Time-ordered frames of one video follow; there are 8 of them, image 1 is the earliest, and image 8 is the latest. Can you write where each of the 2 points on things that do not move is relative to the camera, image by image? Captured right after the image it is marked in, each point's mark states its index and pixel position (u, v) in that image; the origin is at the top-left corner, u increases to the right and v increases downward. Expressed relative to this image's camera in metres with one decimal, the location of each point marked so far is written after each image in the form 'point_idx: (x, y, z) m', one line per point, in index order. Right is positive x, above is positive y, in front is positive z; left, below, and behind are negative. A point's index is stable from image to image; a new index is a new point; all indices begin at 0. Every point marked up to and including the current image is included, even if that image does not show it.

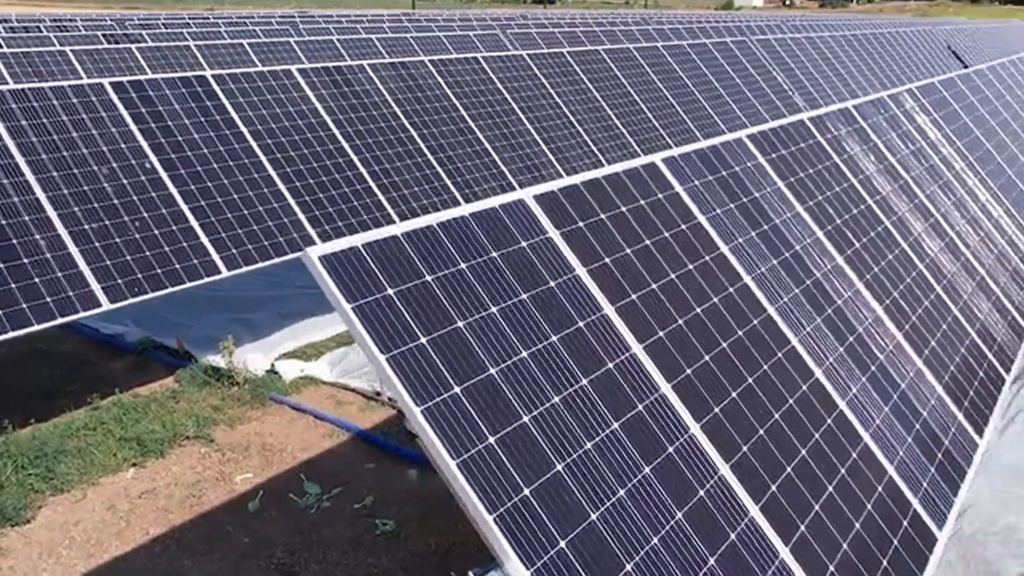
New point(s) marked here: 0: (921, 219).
0: (+3.7, +0.6, +9.0) m
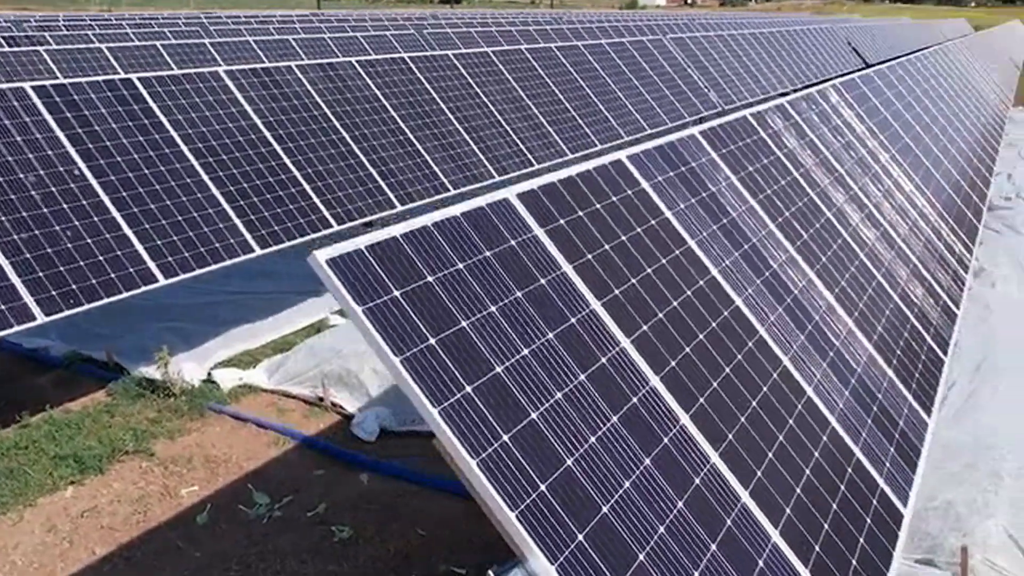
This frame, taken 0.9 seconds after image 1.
0: (+3.2, +0.7, +9.3) m
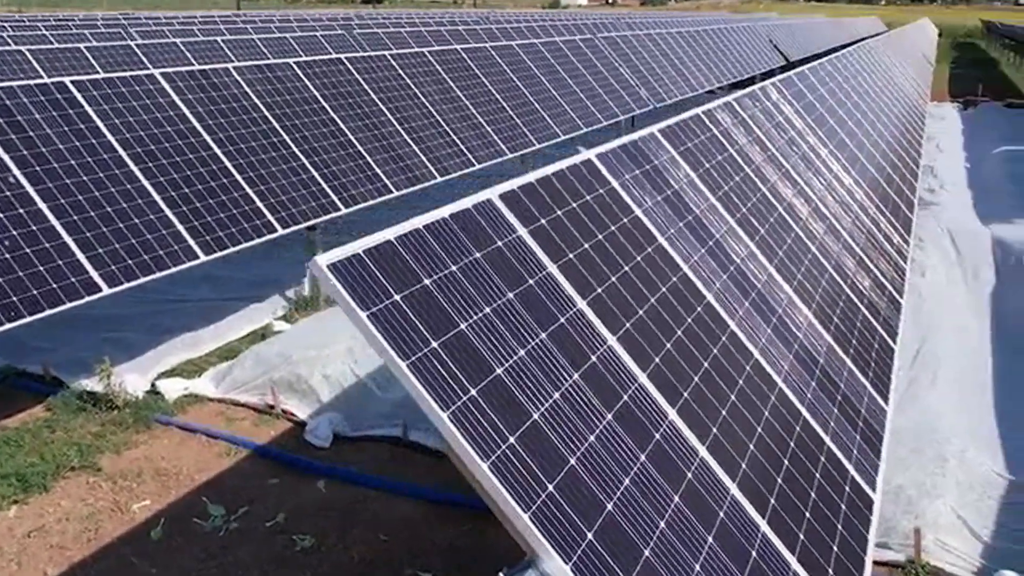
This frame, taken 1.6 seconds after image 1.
0: (+2.8, +0.8, +9.5) m
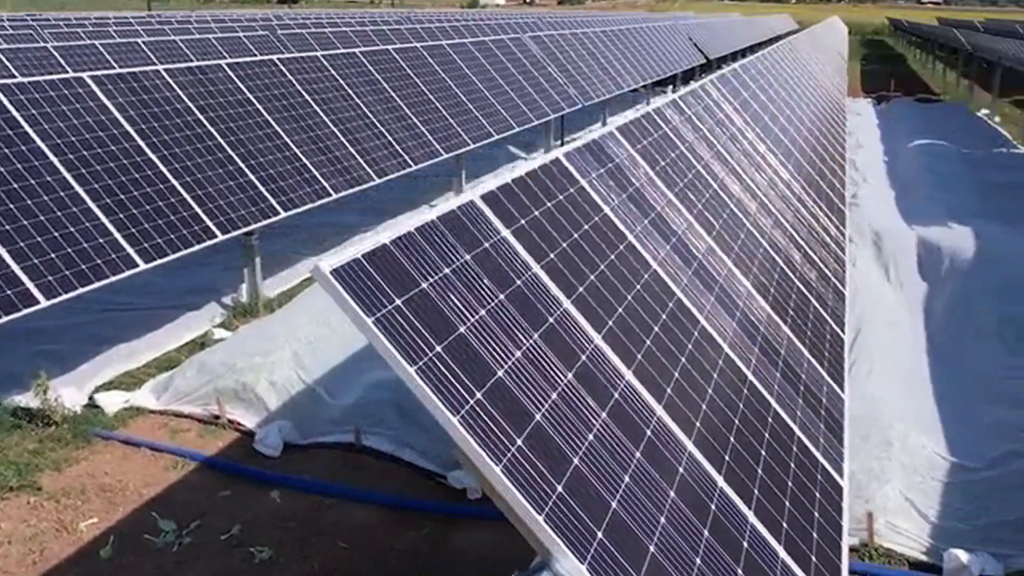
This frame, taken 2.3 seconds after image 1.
0: (+2.3, +0.9, +9.7) m
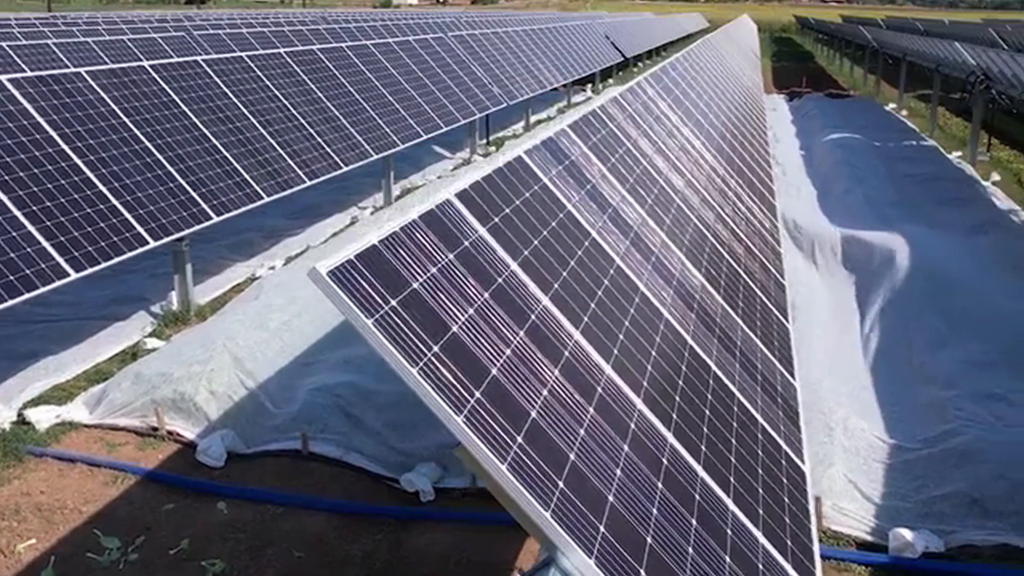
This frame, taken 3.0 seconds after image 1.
0: (+1.8, +0.9, +9.9) m
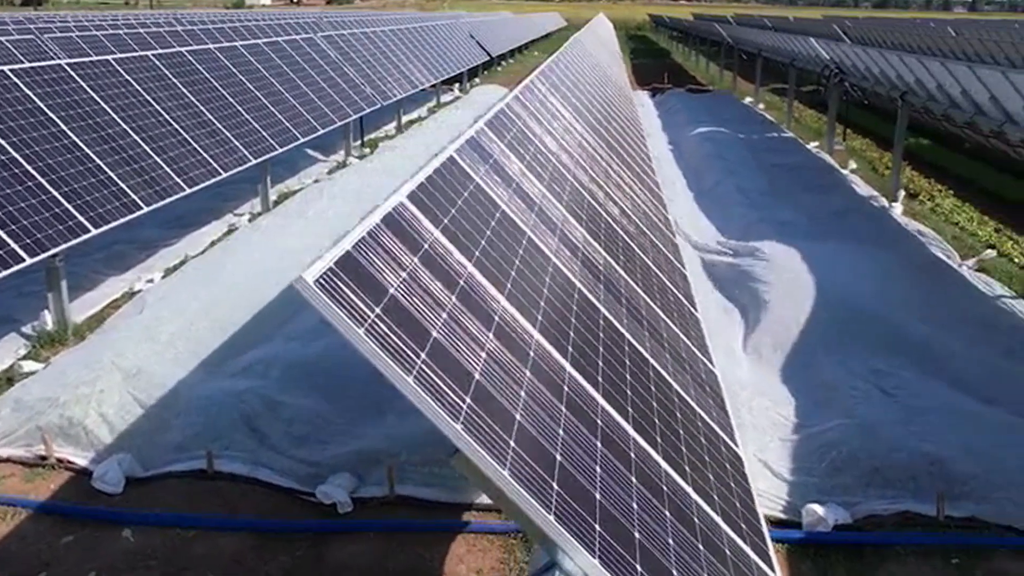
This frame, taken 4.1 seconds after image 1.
0: (+0.9, +1.0, +10.0) m
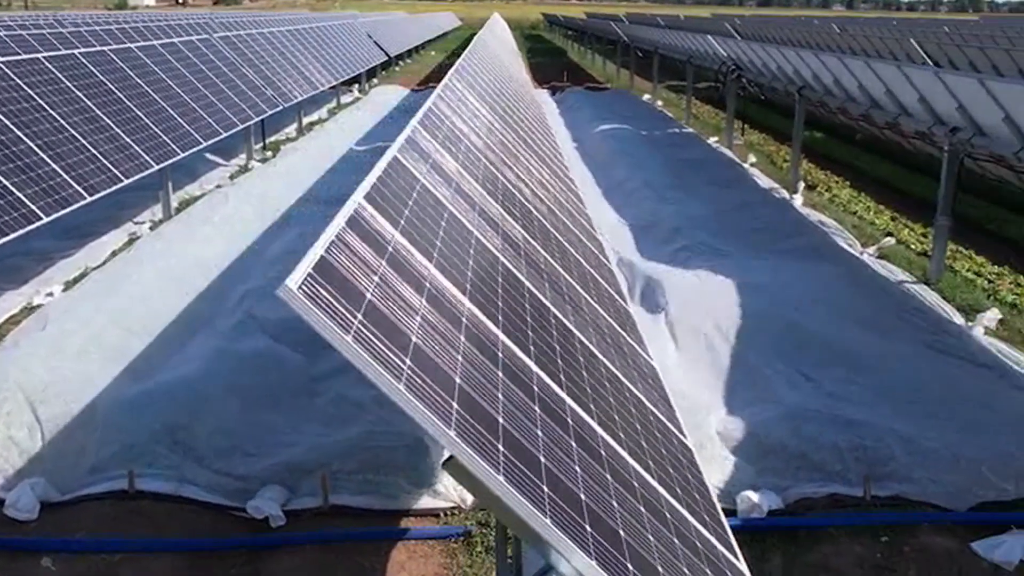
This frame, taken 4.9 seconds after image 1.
0: (+0.1, +1.0, +10.0) m
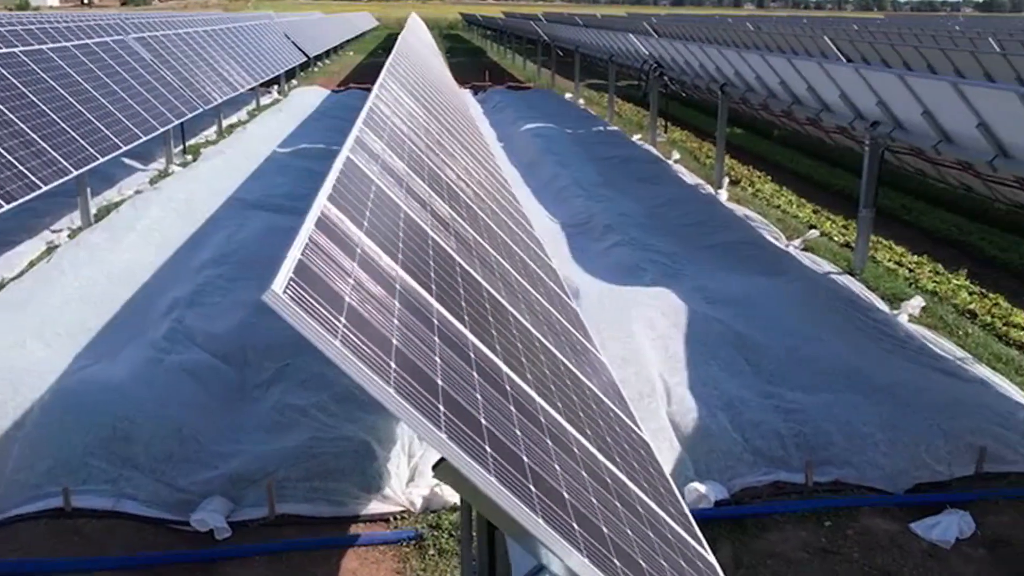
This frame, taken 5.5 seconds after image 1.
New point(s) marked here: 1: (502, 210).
0: (-0.5, +1.0, +9.9) m
1: (-0.1, +0.8, +10.8) m
